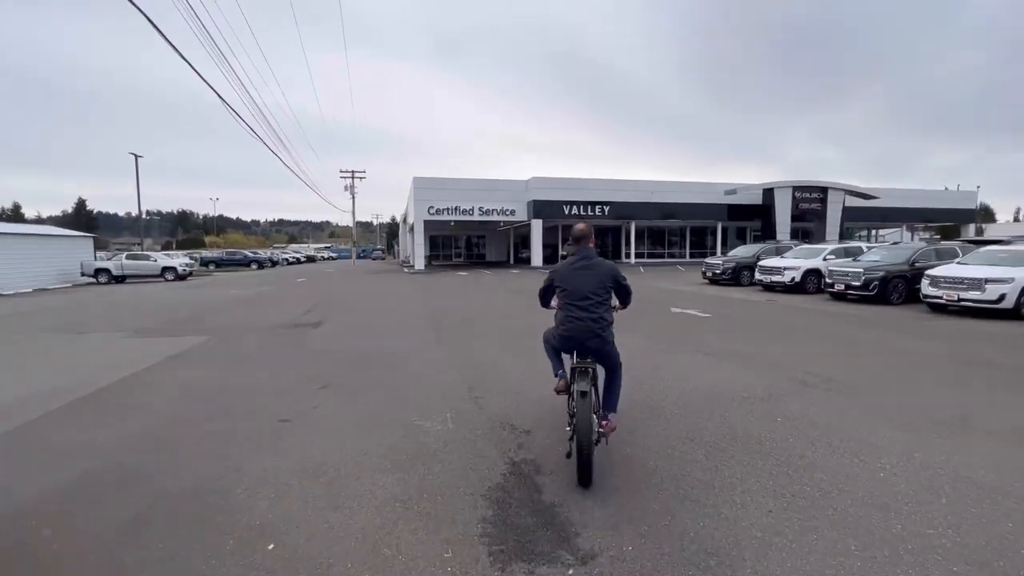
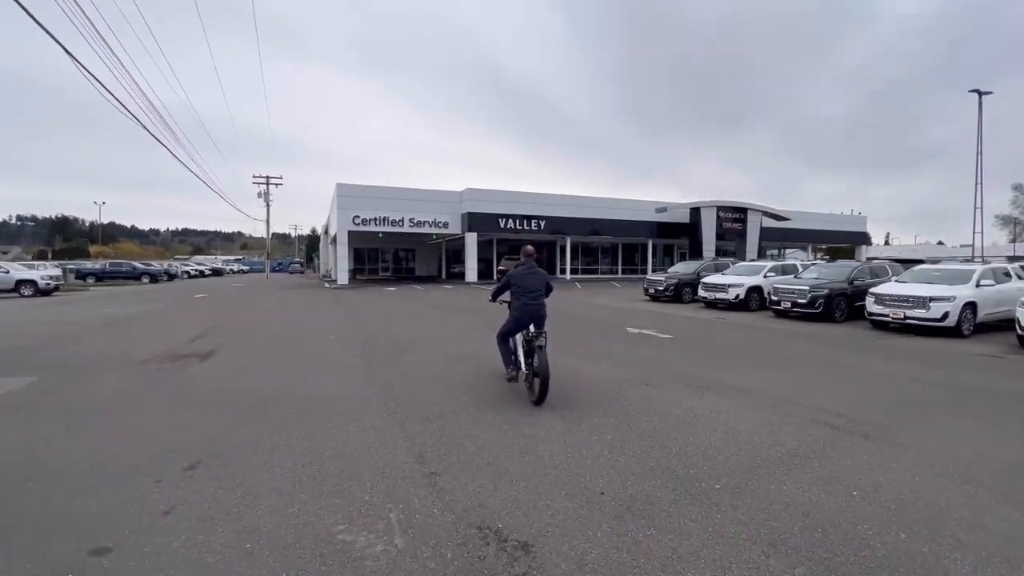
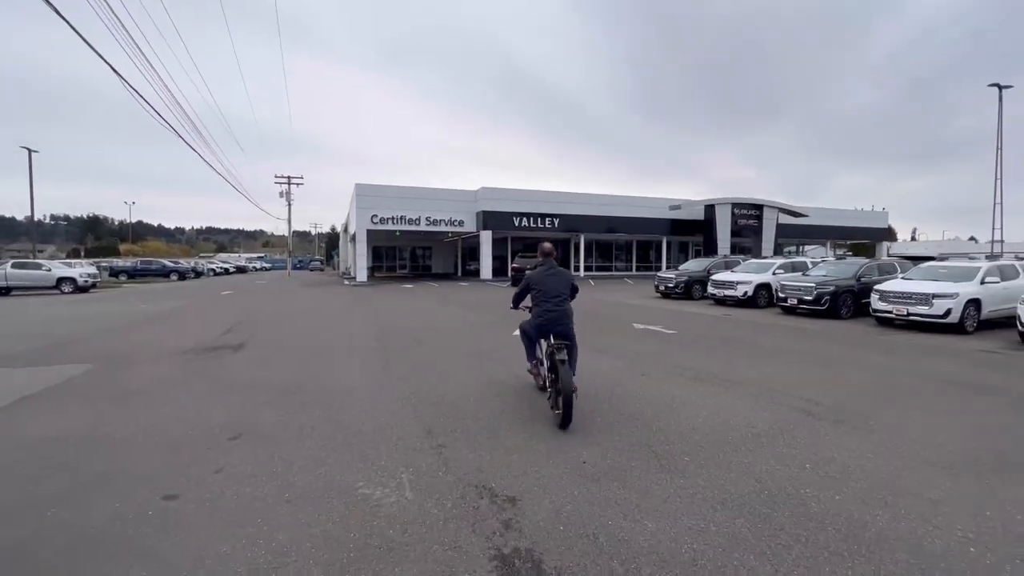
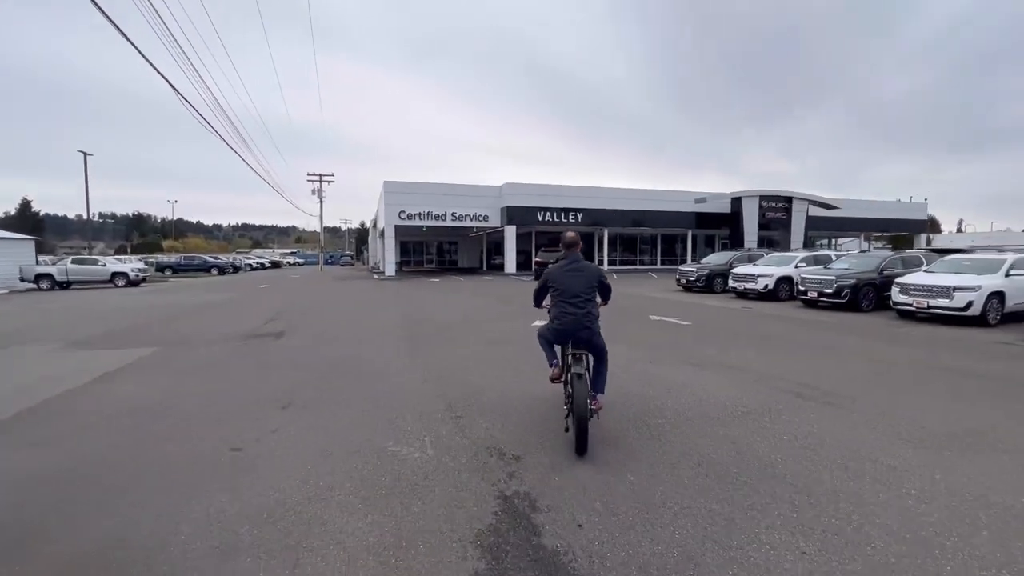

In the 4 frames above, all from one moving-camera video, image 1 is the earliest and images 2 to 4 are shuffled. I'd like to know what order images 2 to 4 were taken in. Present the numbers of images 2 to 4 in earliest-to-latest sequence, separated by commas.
4, 3, 2
